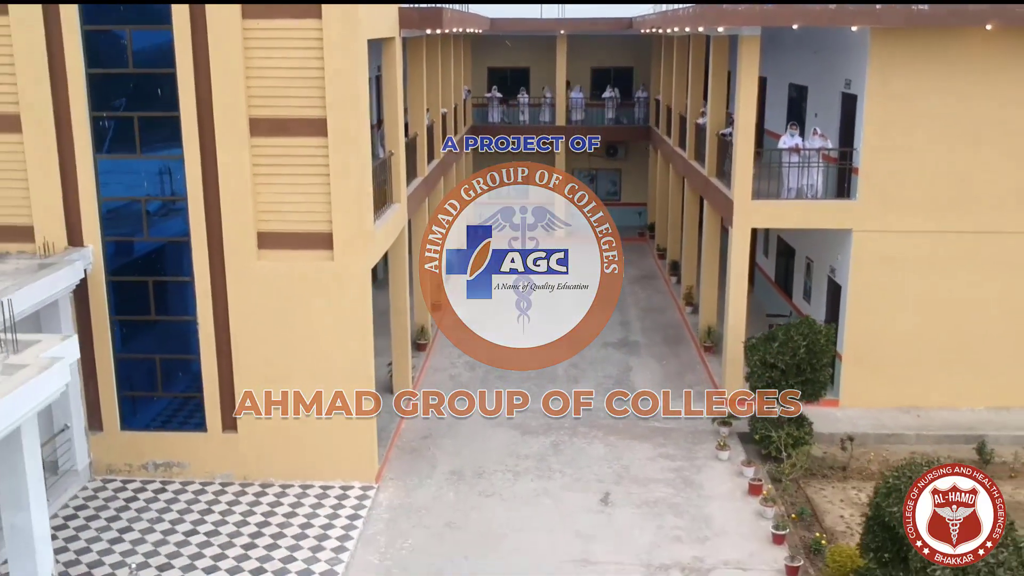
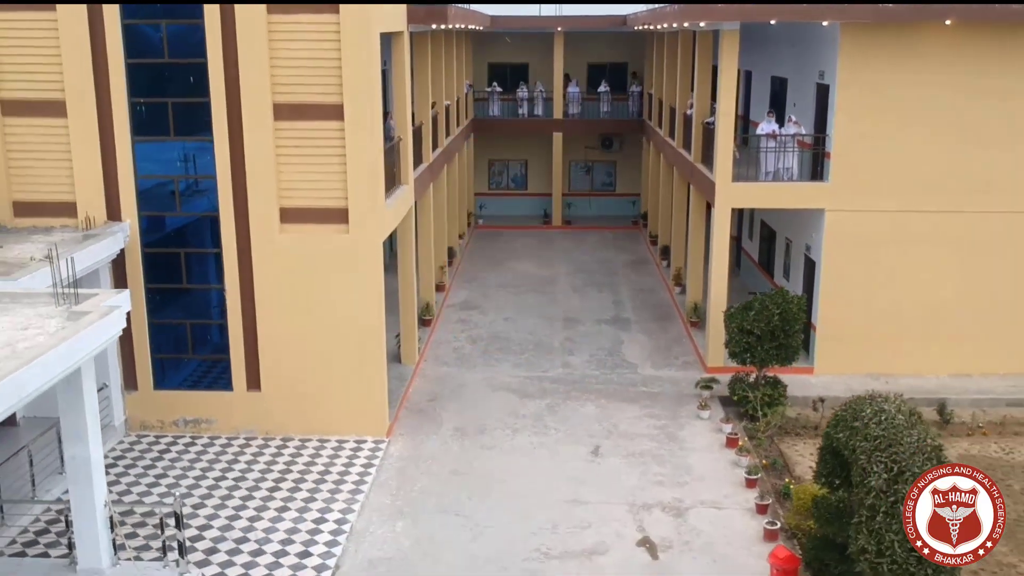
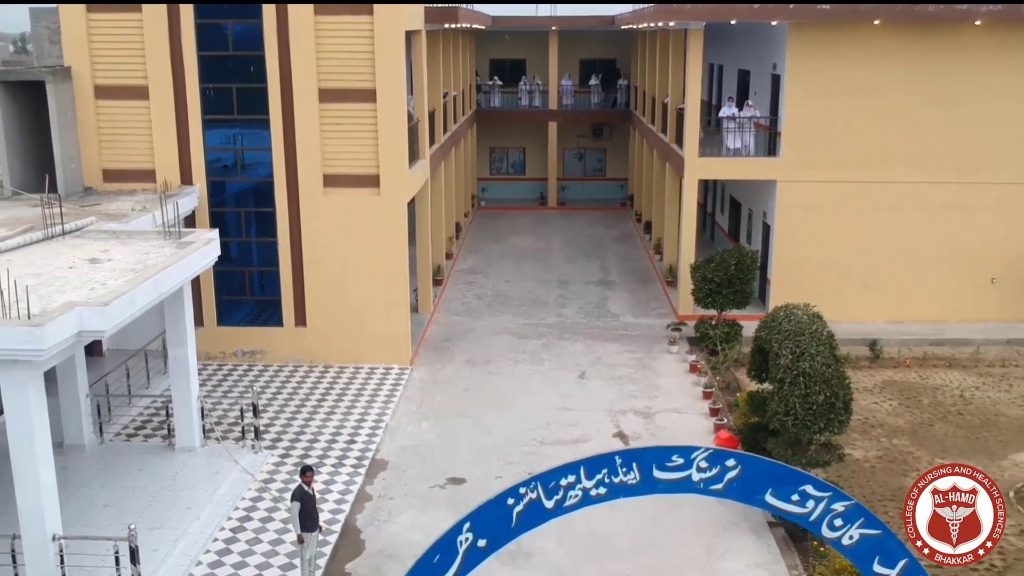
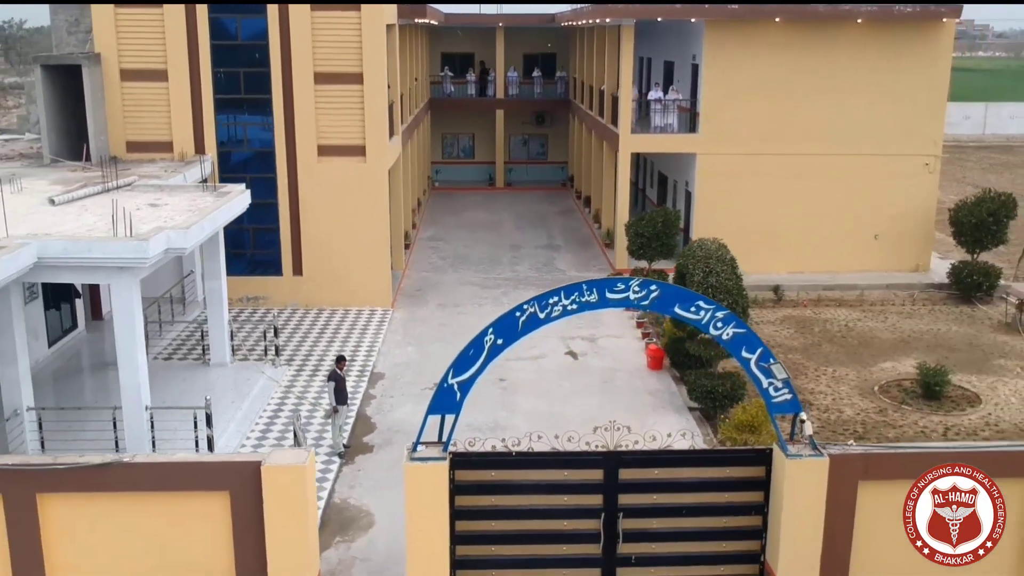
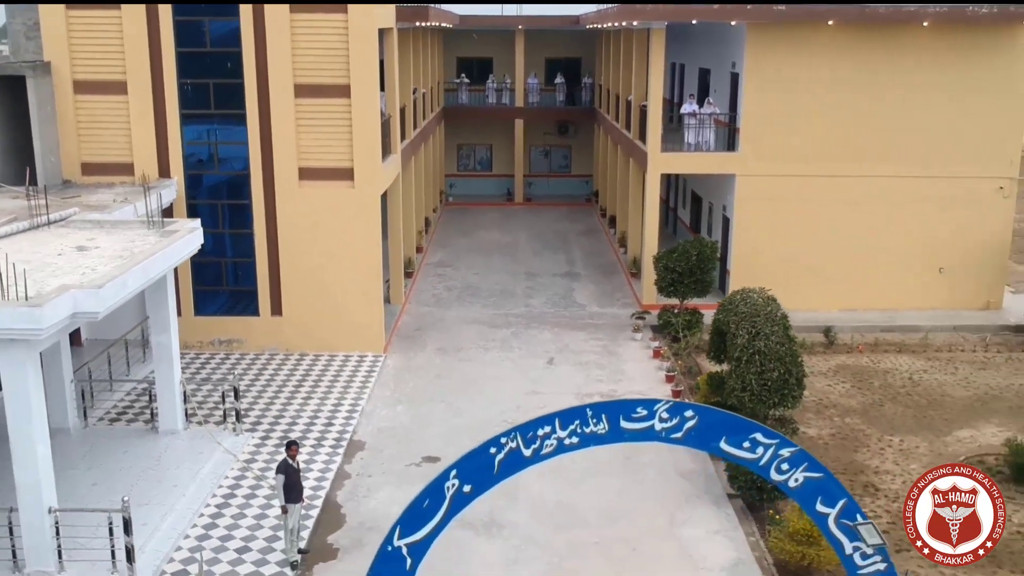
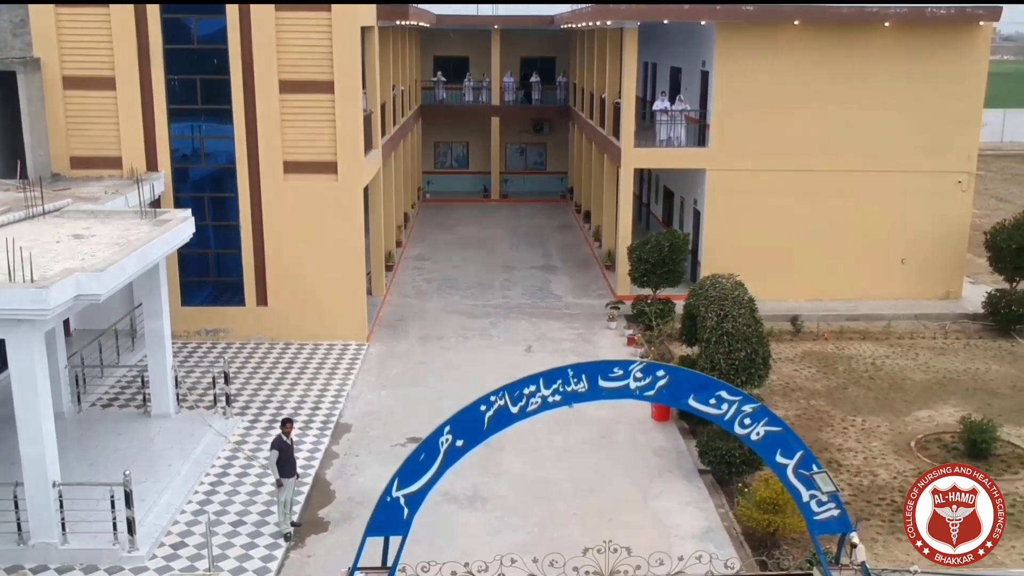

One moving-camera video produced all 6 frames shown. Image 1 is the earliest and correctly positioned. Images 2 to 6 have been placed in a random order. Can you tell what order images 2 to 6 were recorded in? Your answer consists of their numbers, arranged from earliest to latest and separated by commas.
2, 3, 5, 6, 4
